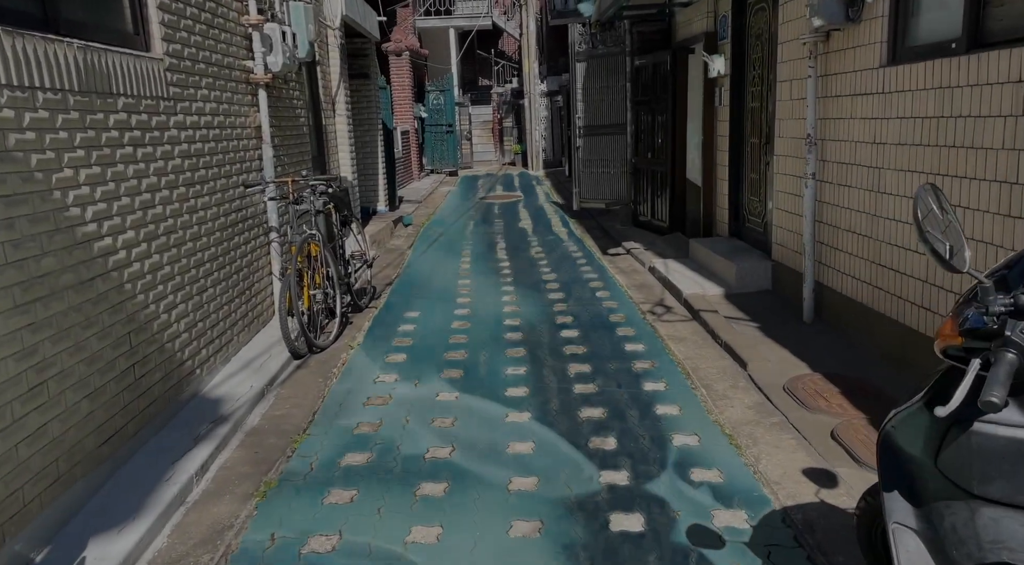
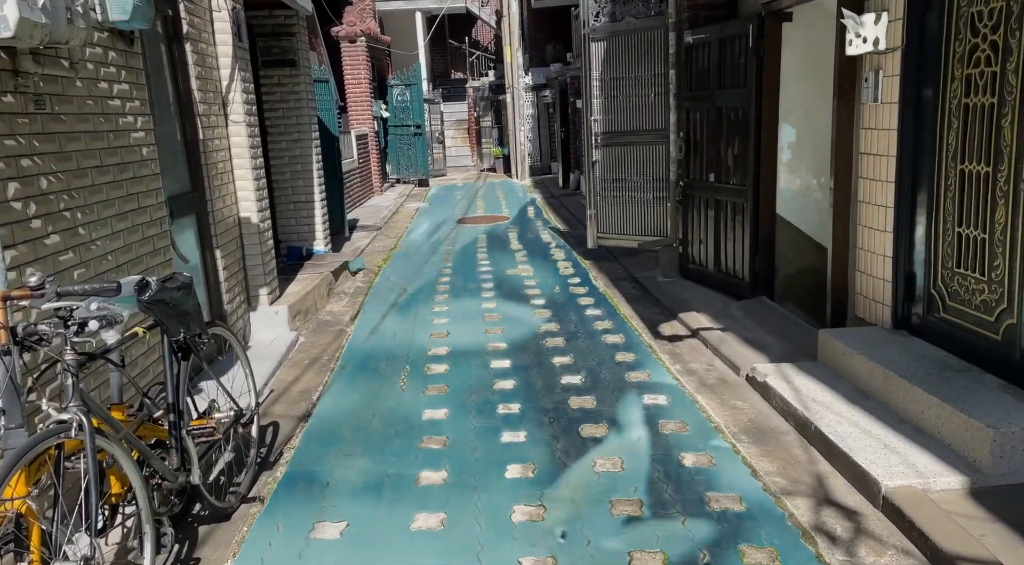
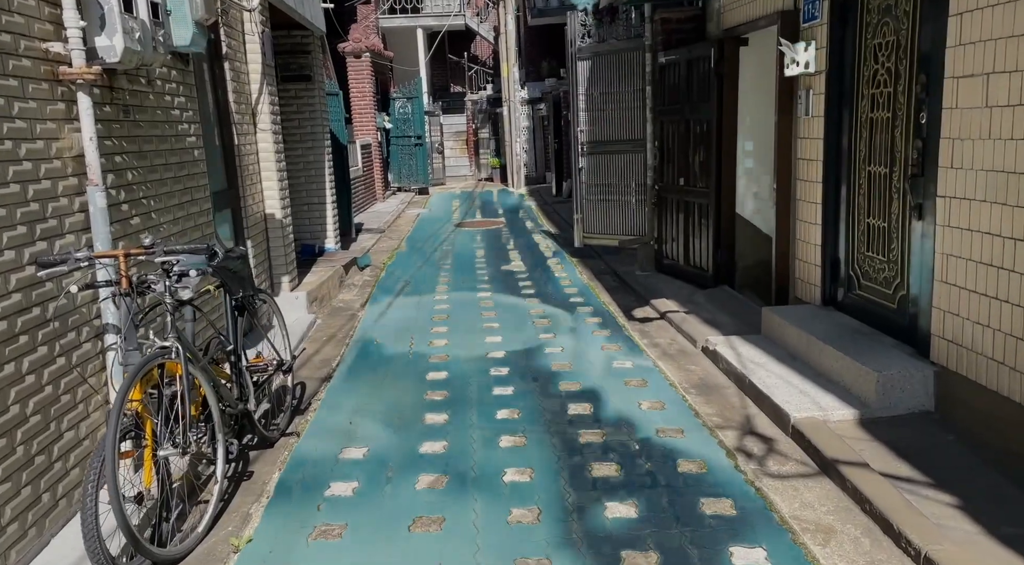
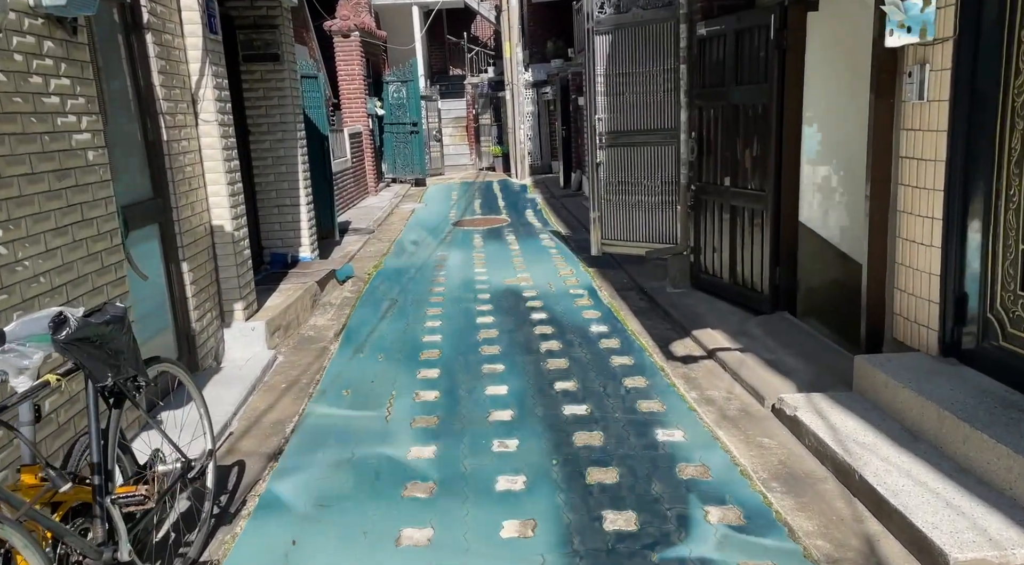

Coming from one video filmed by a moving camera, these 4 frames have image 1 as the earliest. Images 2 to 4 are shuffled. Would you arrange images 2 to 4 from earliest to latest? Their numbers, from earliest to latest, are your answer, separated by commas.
3, 2, 4
